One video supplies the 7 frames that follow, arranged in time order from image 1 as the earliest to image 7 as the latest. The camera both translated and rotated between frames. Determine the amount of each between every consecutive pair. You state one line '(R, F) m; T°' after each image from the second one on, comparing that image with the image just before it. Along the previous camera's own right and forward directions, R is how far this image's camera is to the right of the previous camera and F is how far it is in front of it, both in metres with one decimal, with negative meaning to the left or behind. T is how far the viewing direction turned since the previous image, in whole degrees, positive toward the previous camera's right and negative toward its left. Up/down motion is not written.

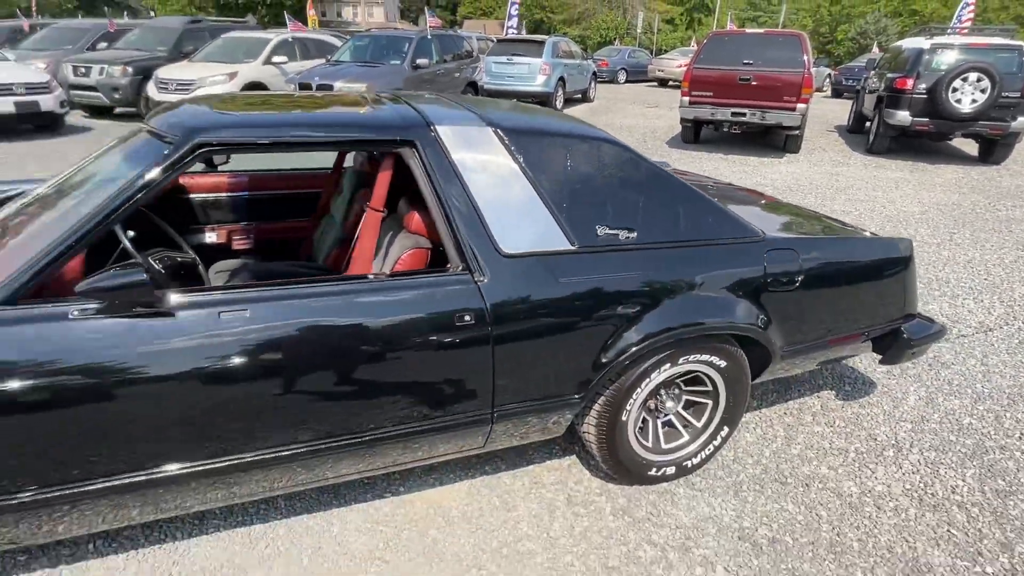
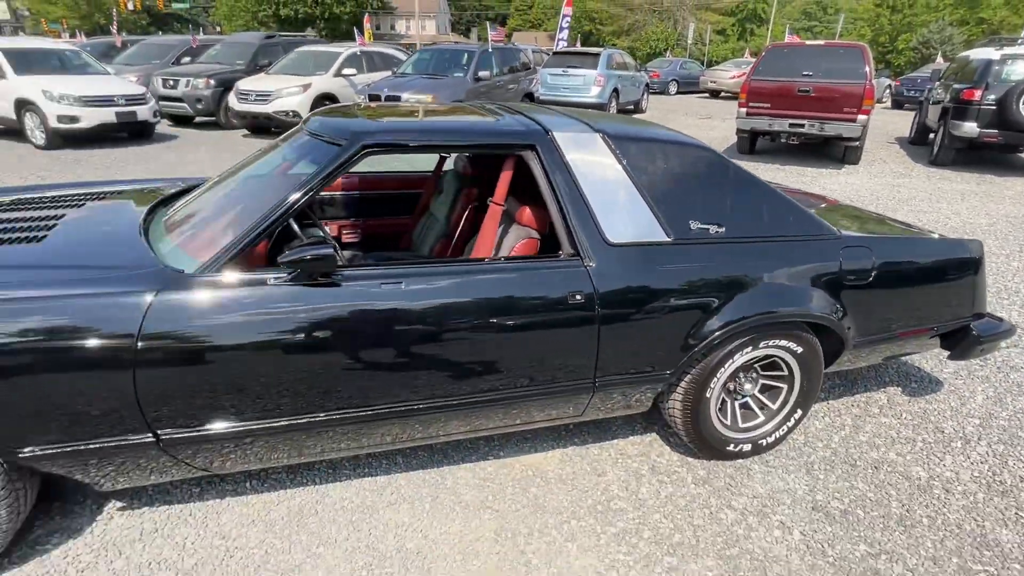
(-0.3, -0.3) m; -4°
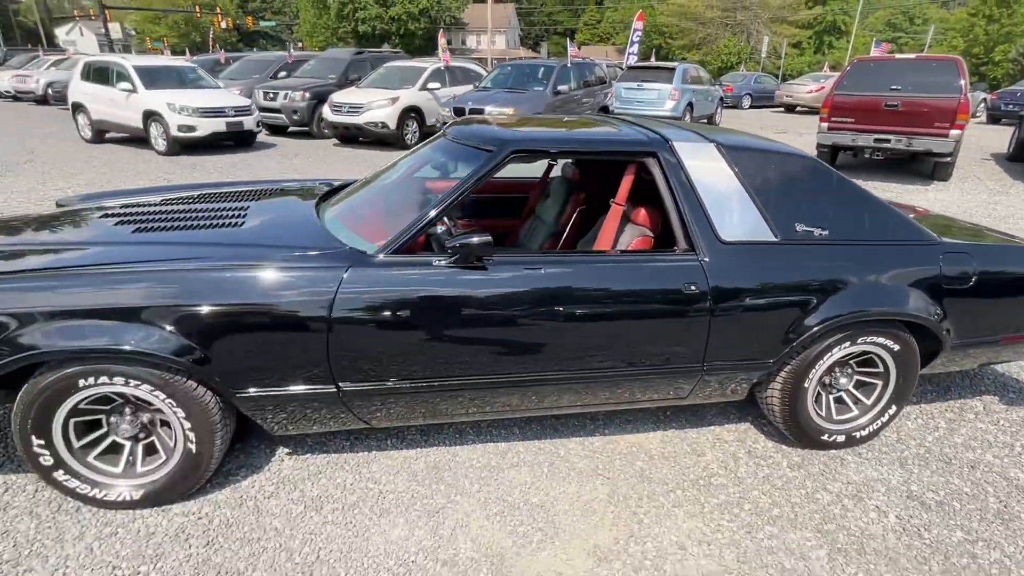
(-0.3, -0.3) m; -6°
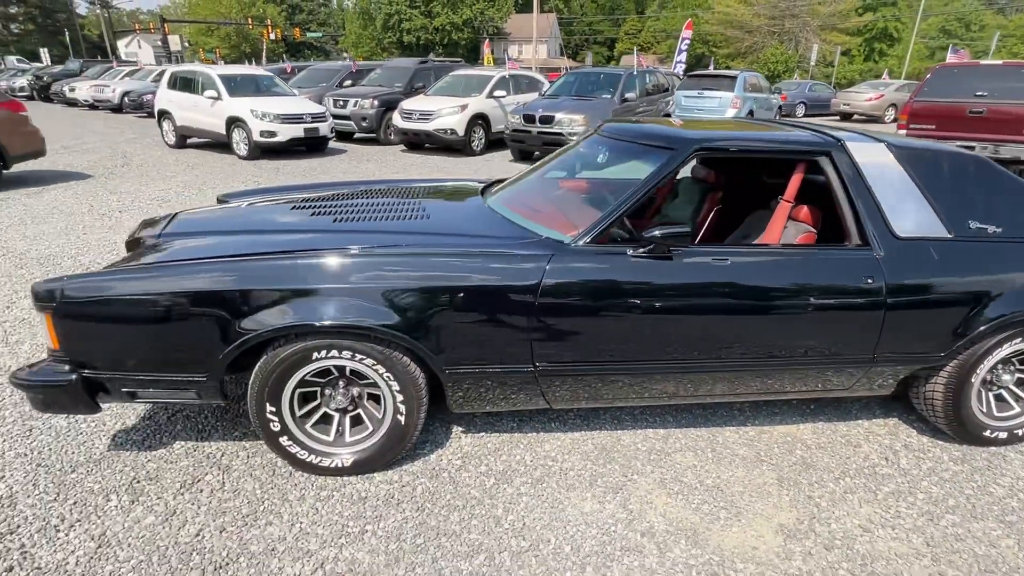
(-0.7, -0.2) m; -3°
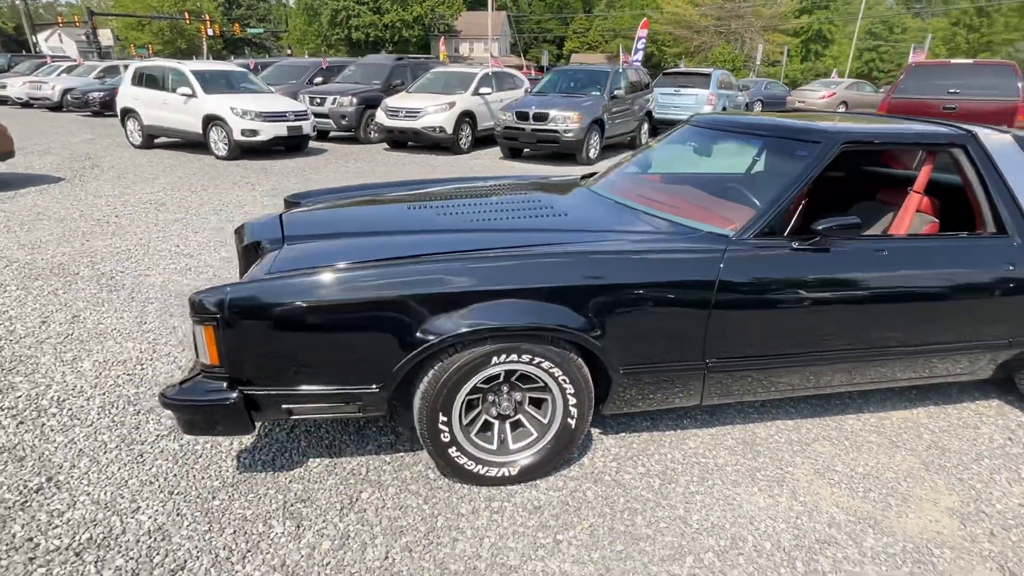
(-1.0, +0.1) m; +5°
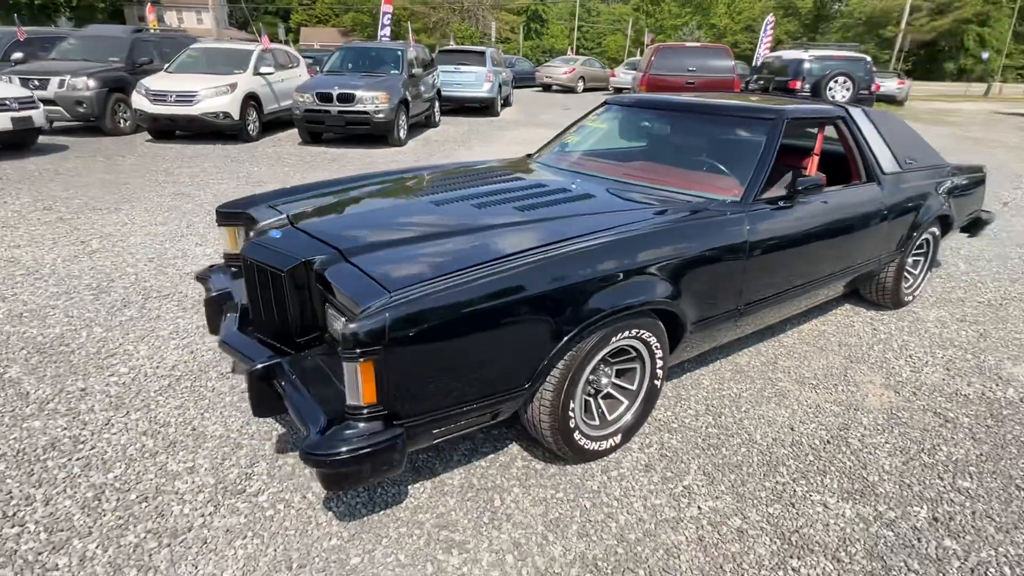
(-1.4, +0.2) m; +23°
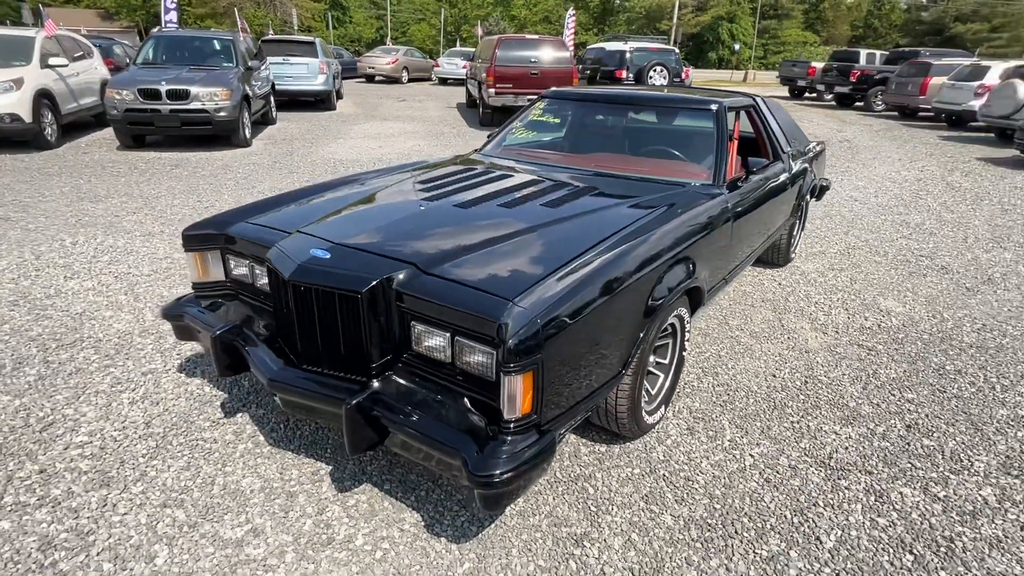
(-1.0, +0.1) m; +17°
